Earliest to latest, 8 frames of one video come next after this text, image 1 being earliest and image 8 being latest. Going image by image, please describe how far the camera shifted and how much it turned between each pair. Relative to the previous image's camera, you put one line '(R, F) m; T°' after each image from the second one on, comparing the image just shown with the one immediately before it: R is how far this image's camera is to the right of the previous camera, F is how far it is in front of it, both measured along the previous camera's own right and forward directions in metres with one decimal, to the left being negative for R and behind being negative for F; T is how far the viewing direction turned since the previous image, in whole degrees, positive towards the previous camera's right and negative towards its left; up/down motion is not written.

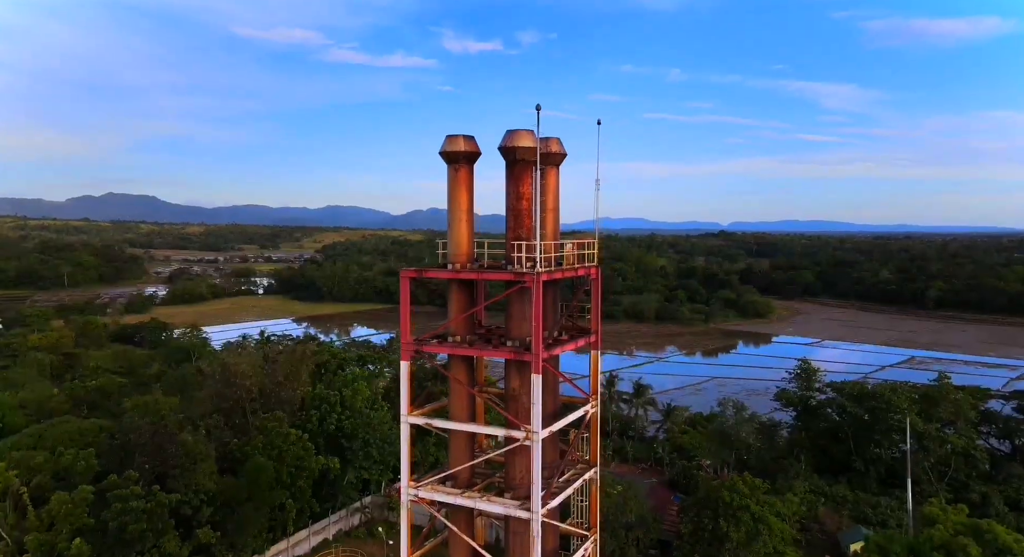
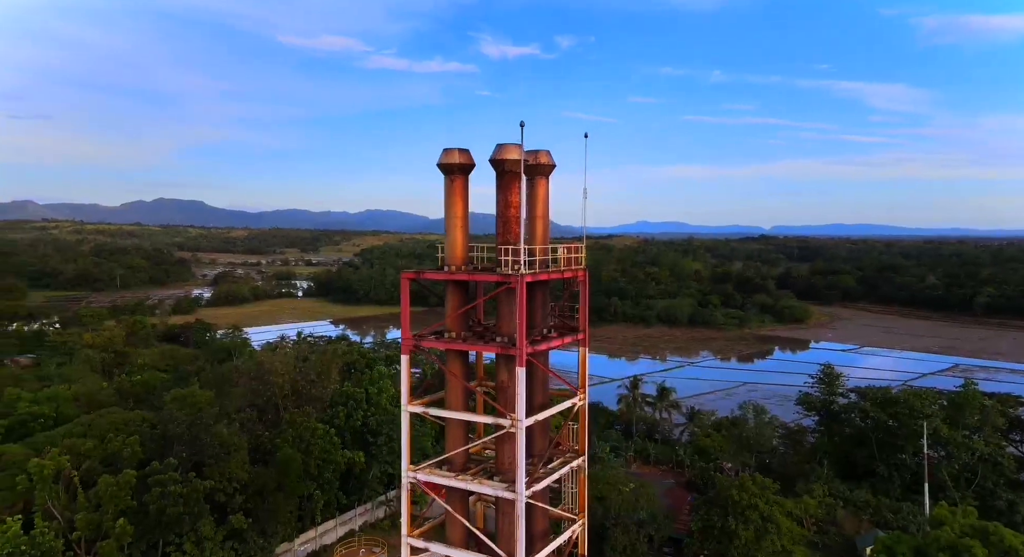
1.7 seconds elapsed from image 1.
(+1.3, -1.5) m; -3°
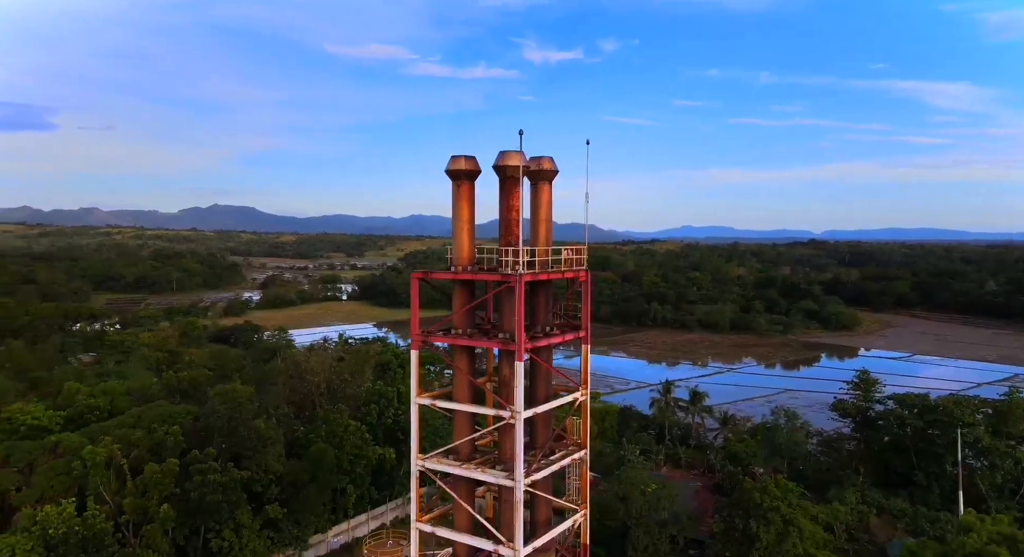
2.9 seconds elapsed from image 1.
(+1.2, -1.1) m; -4°
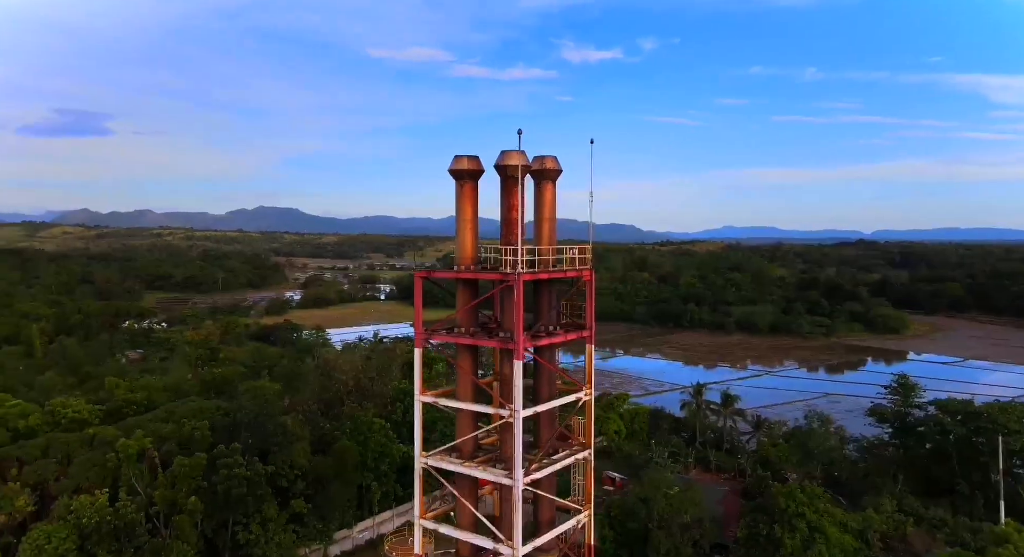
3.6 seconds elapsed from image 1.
(+1.2, -0.2) m; -4°
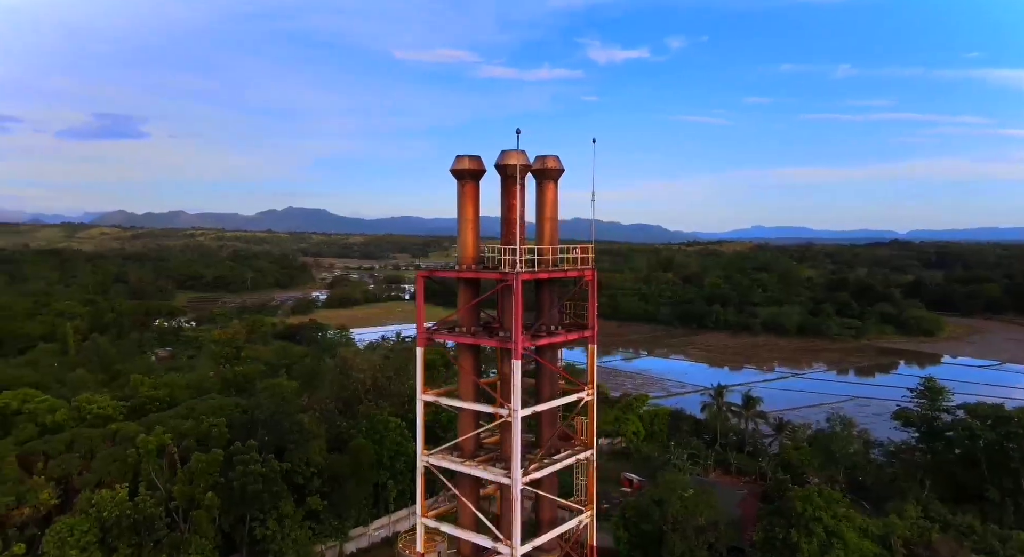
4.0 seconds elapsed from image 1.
(+0.8, -0.1) m; -2°
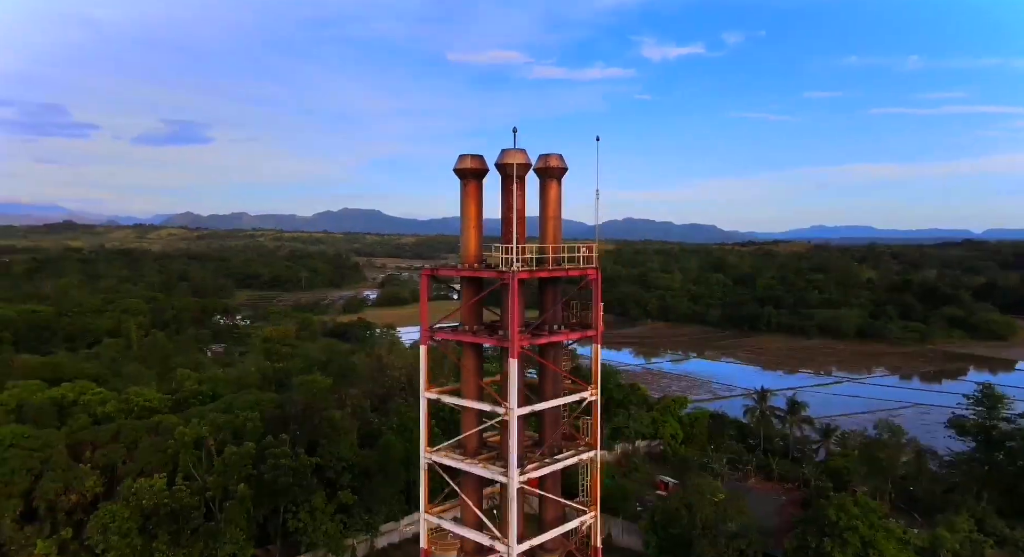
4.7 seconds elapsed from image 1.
(+1.6, 0.0) m; -5°
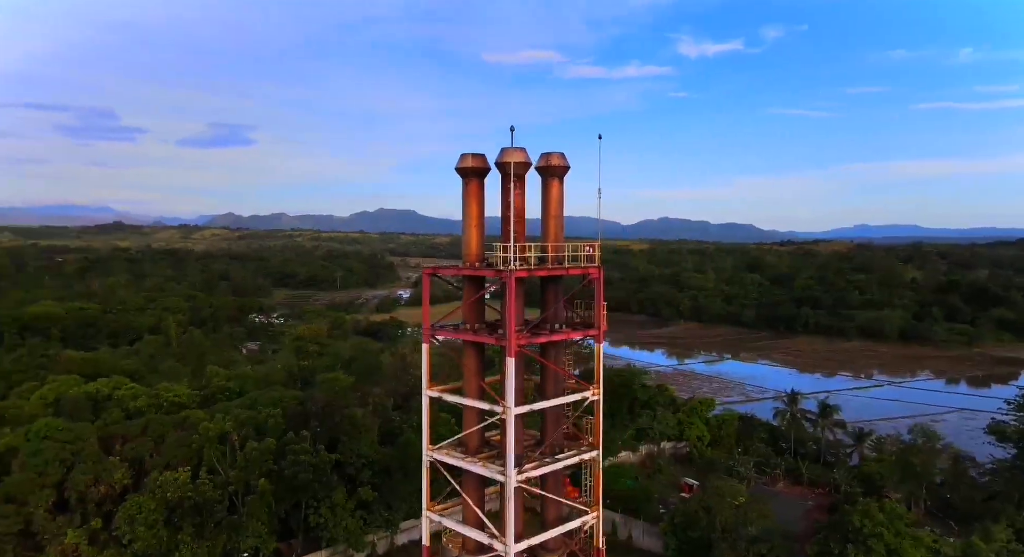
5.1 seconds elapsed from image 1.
(+1.2, 0.0) m; -3°
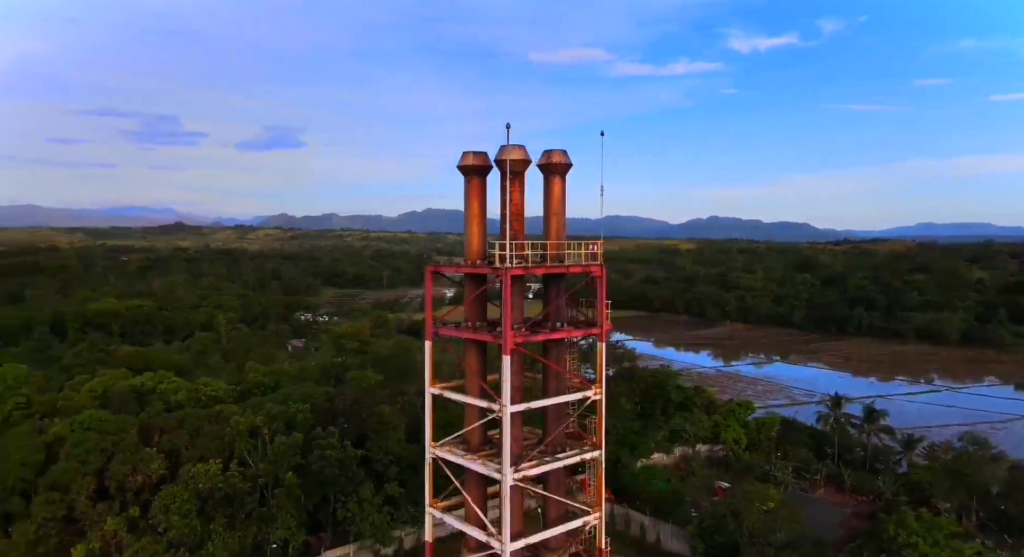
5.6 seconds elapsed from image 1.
(+1.6, +0.1) m; -4°
